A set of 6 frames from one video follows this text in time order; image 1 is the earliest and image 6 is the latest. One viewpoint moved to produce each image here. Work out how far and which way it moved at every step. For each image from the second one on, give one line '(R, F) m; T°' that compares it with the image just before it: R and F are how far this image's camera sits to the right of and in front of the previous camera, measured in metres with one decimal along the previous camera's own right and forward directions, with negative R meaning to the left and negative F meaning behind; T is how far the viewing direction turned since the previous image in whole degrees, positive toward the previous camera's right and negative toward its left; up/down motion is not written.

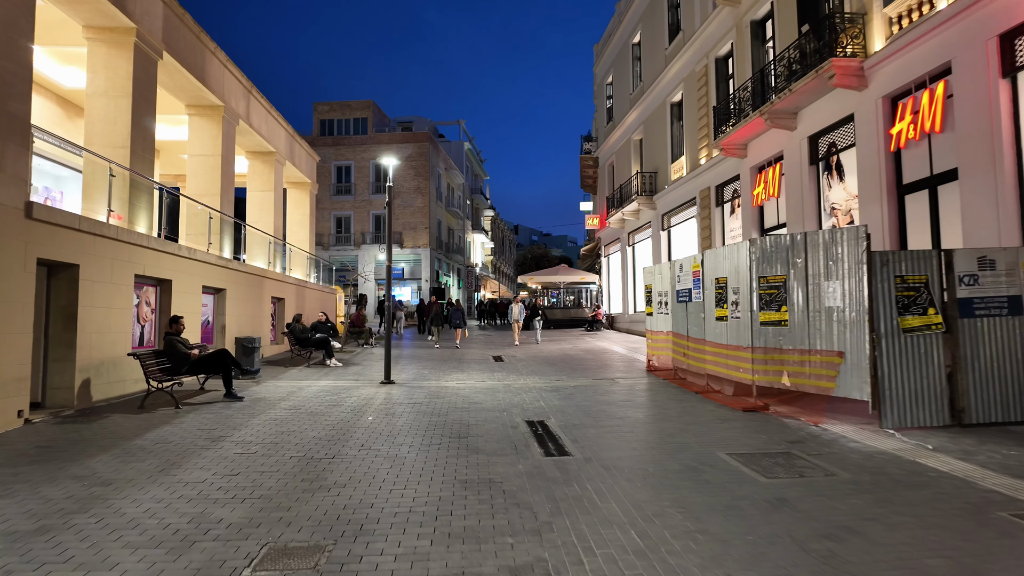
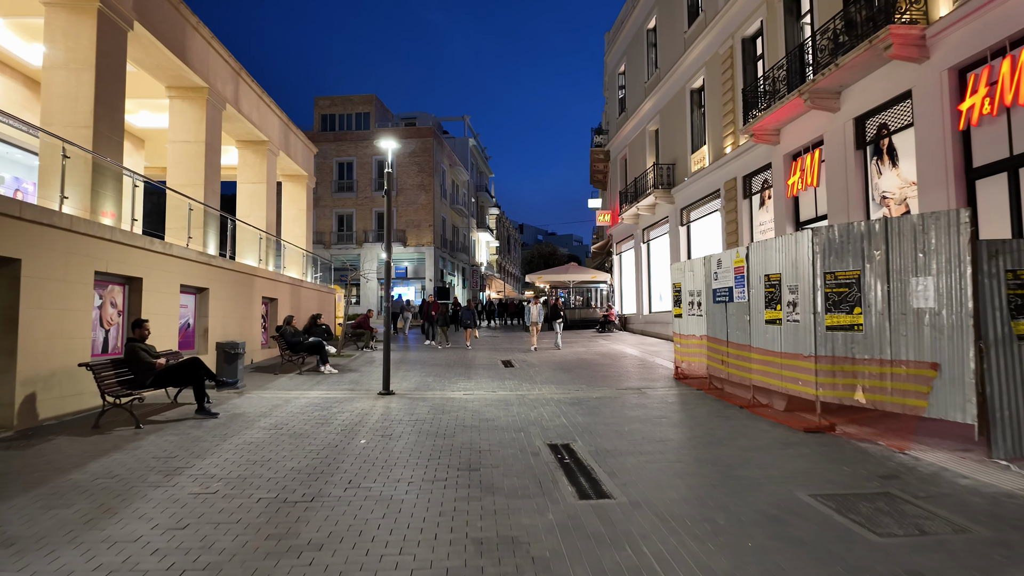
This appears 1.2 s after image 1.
(-0.2, +1.2) m; 0°
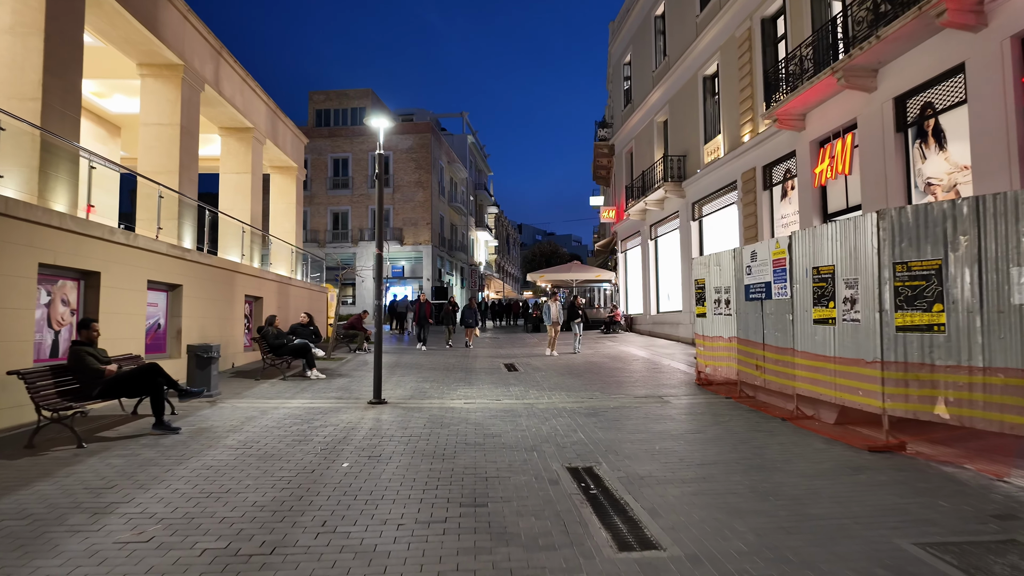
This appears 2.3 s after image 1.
(-0.1, +1.1) m; 0°
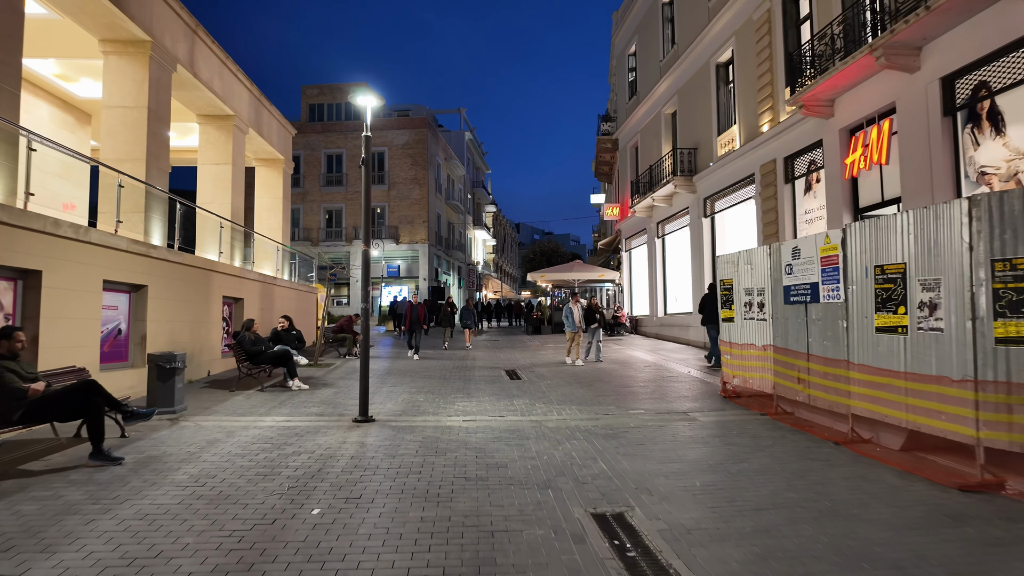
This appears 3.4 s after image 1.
(-0.1, +1.1) m; 0°
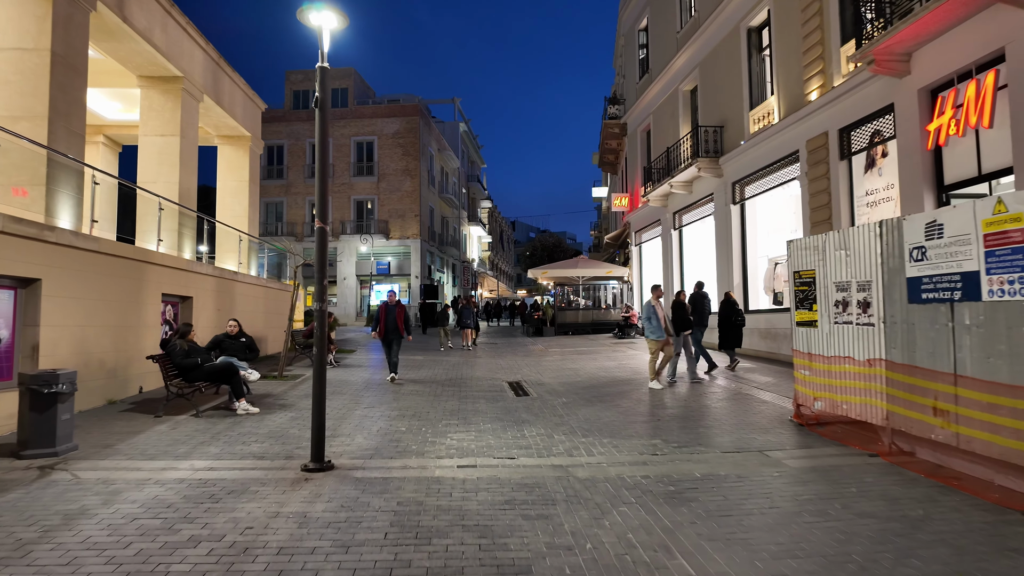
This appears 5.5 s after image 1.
(-0.2, +2.2) m; +1°
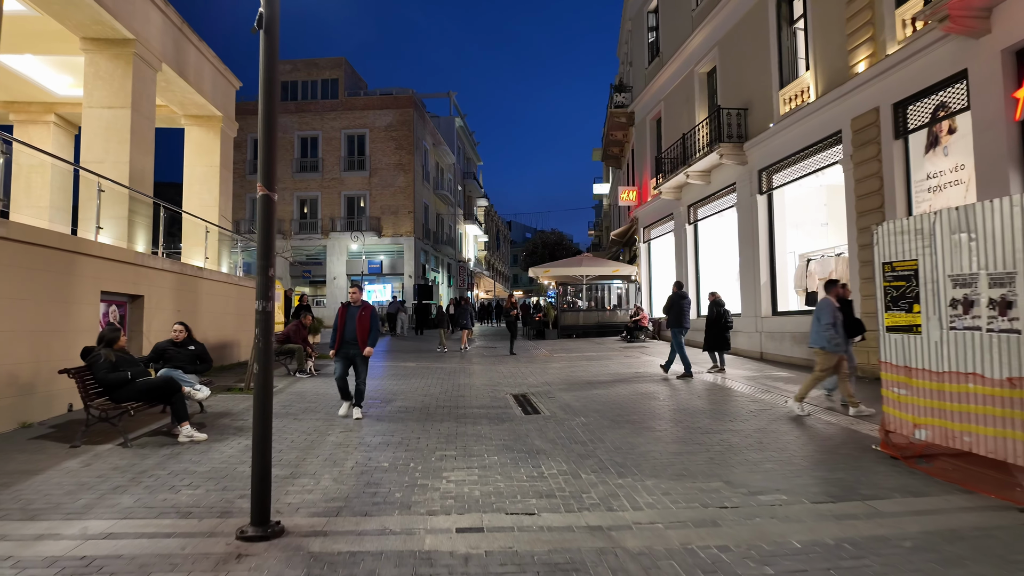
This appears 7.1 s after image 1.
(-0.2, +1.5) m; 0°
